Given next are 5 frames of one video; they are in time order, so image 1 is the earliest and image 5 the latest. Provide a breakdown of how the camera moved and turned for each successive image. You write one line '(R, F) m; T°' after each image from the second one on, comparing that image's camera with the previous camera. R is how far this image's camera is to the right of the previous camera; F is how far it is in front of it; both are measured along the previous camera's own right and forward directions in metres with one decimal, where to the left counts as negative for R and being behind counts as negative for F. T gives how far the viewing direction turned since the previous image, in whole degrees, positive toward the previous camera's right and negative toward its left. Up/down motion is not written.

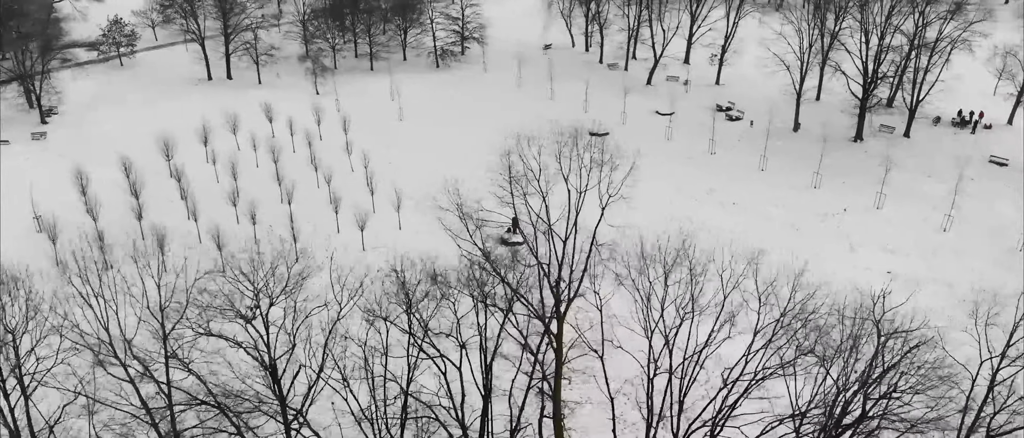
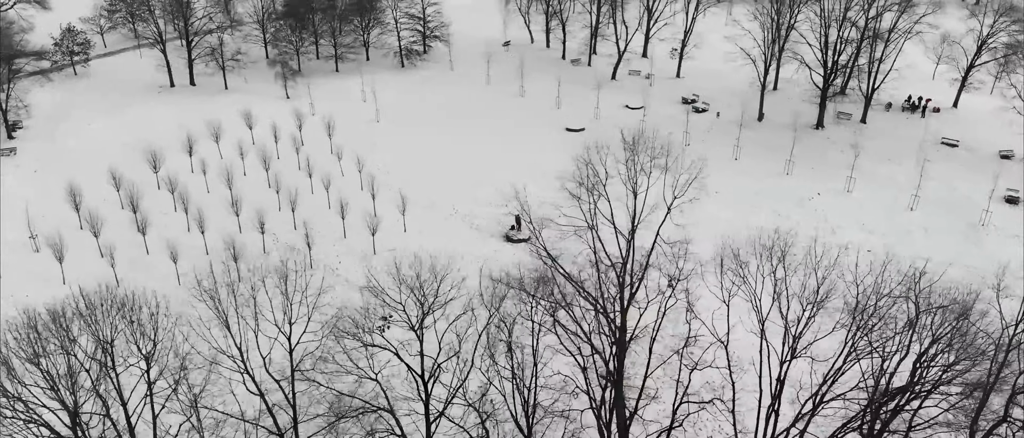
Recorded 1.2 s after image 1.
(-2.7, -0.3) m; +5°
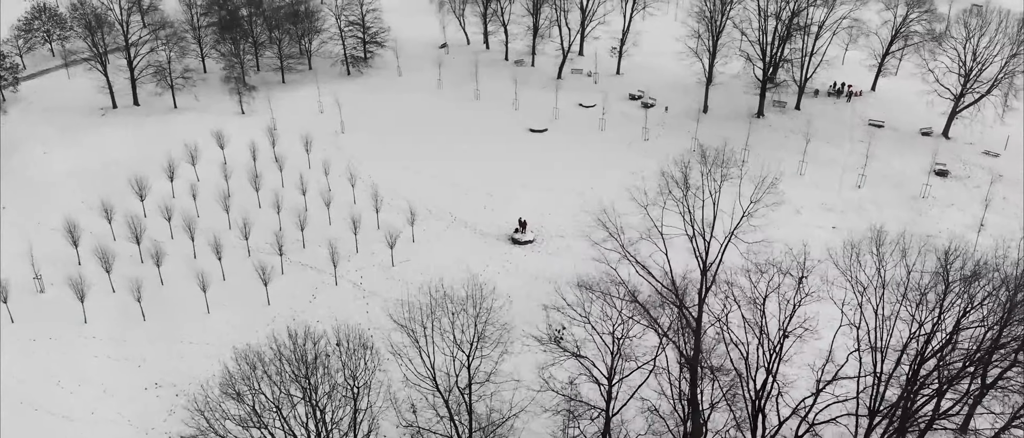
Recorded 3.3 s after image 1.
(-4.2, -0.7) m; +7°
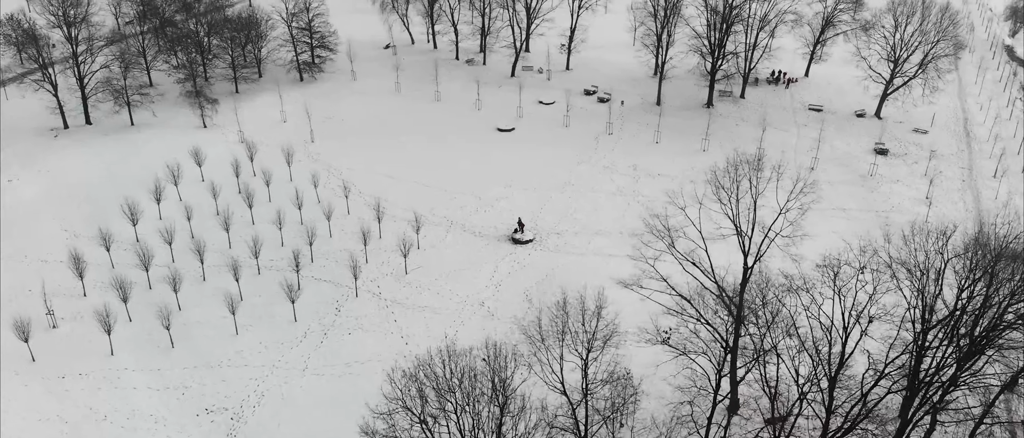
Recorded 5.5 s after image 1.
(-3.4, -0.9) m; +6°
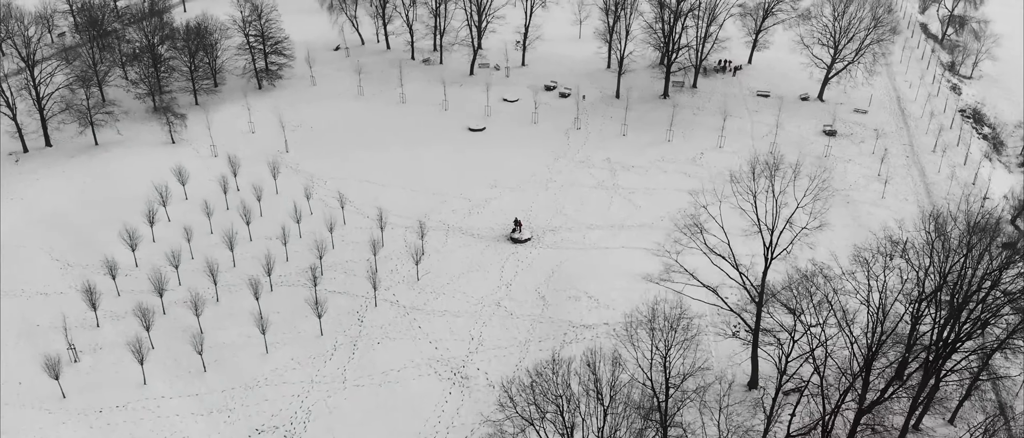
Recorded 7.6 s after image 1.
(-2.9, -1.1) m; +5°
